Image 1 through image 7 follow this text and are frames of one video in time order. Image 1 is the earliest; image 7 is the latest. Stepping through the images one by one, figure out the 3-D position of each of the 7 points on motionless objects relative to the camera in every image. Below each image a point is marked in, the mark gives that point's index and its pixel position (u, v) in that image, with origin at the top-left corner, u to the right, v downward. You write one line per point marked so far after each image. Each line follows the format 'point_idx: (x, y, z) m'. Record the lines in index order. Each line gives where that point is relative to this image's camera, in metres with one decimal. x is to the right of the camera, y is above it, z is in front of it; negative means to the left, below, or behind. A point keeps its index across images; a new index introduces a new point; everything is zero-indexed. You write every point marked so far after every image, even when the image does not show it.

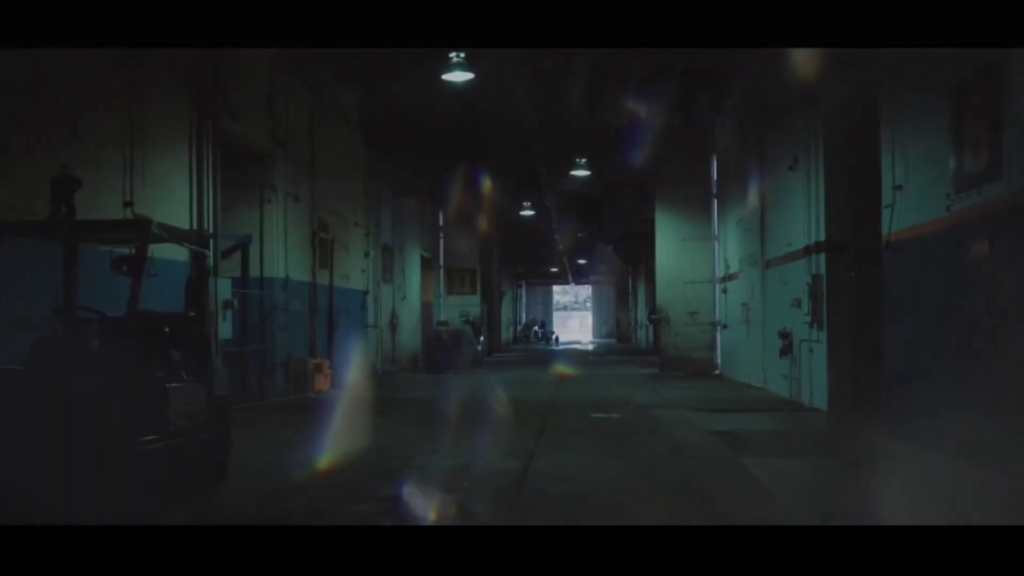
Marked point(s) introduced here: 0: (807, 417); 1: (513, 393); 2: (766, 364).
0: (+4.0, -1.7, +12.4) m
1: (0.0, -2.1, +18.4) m
2: (+4.5, -1.3, +16.0) m
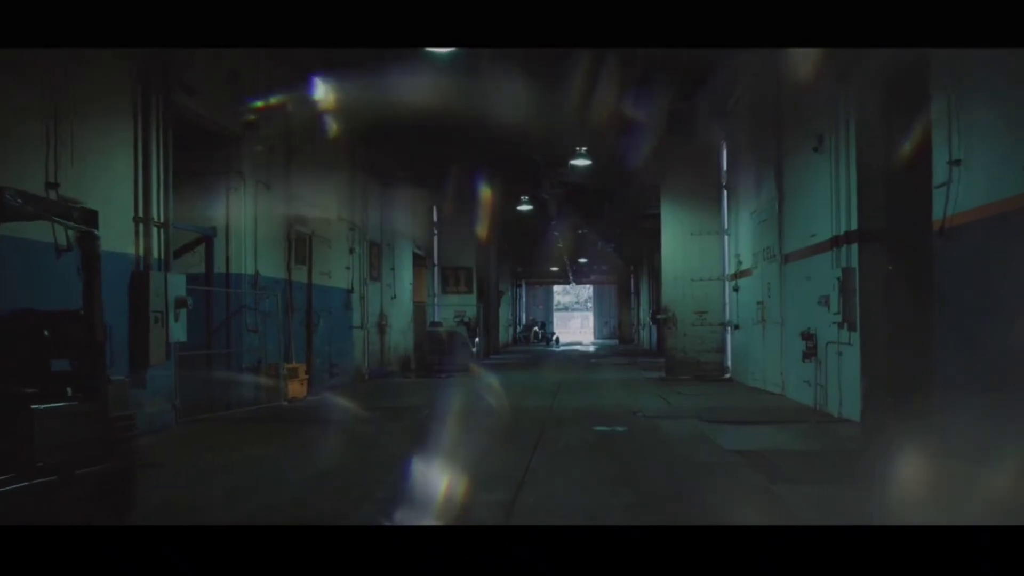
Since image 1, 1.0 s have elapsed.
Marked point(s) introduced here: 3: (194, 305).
0: (+3.9, -1.7, +11.0) m
1: (-0.1, -2.0, +16.9) m
2: (+4.4, -1.3, +14.6) m
3: (-4.7, -0.3, +13.4) m
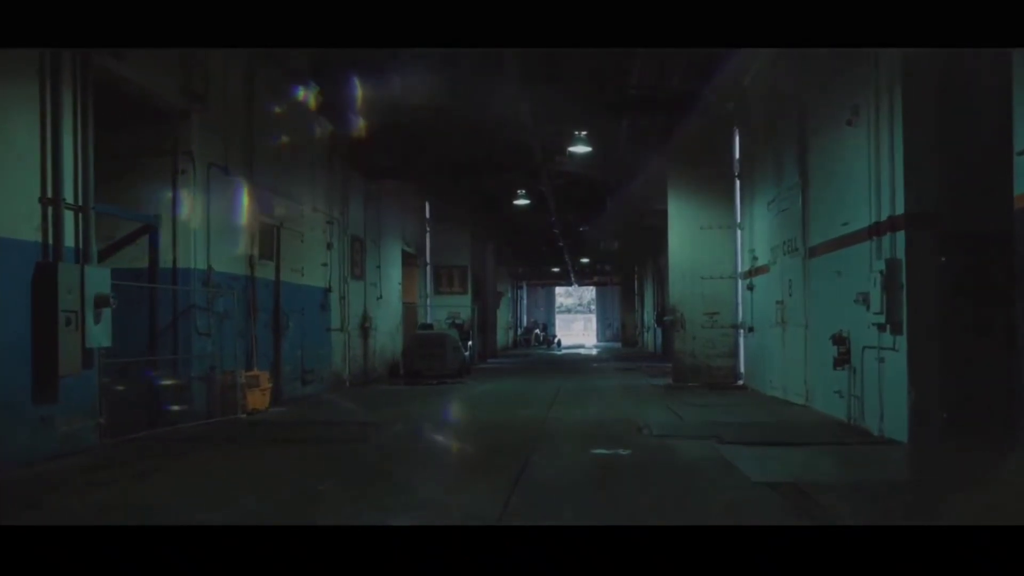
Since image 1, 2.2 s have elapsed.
0: (+3.7, -1.6, +9.3) m
1: (-0.2, -2.0, +15.2) m
2: (+4.2, -1.3, +12.9) m
3: (-4.9, -0.2, +11.8) m
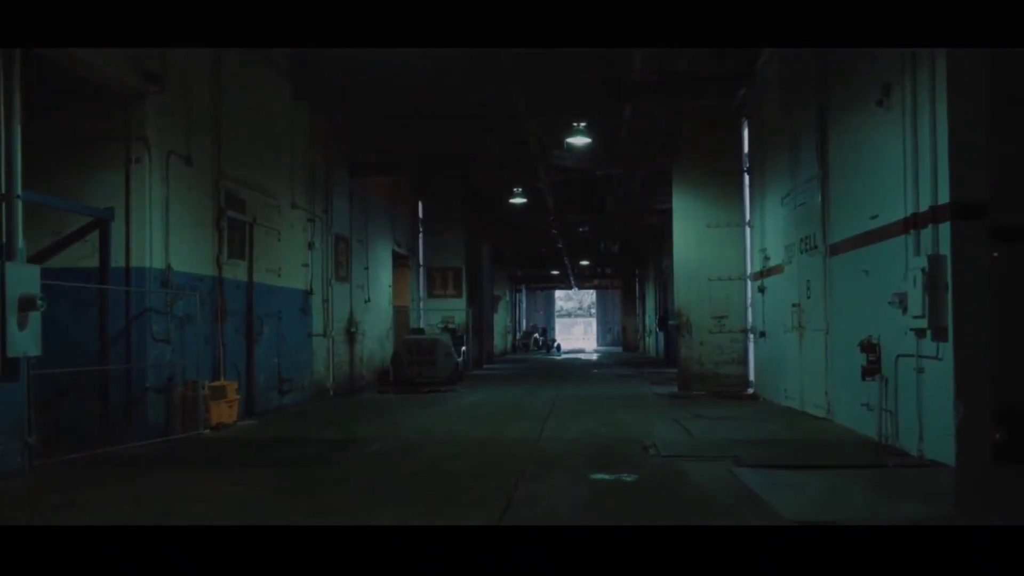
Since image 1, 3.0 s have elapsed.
0: (+3.6, -1.6, +8.1) m
1: (-0.3, -2.0, +14.0) m
2: (+4.1, -1.3, +11.7) m
3: (-5.0, -0.2, +10.6) m
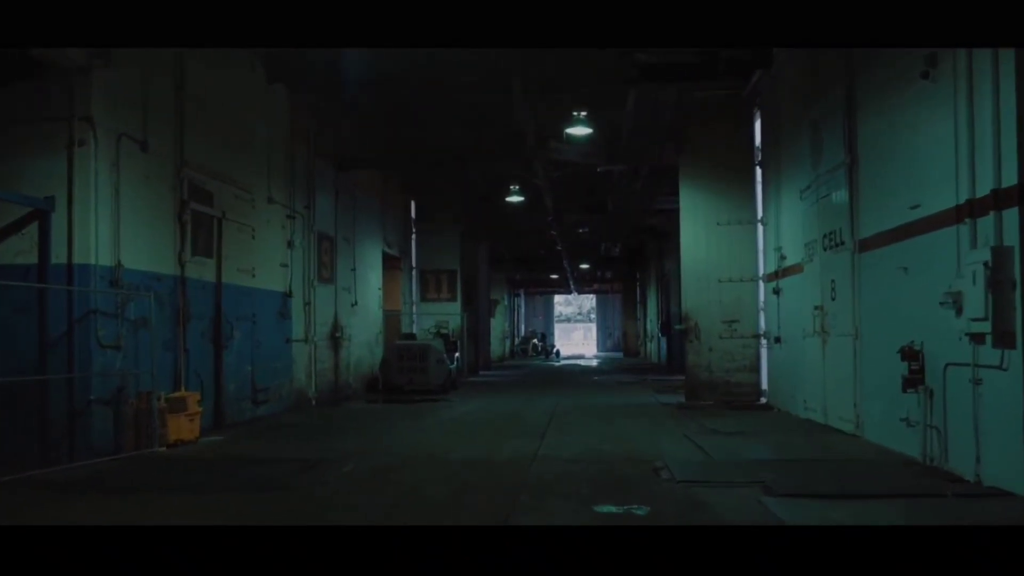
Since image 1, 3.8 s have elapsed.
0: (+3.5, -1.6, +6.8) m
1: (-0.4, -2.0, +12.8) m
2: (+4.0, -1.3, +10.4) m
3: (-5.0, -0.2, +9.4) m
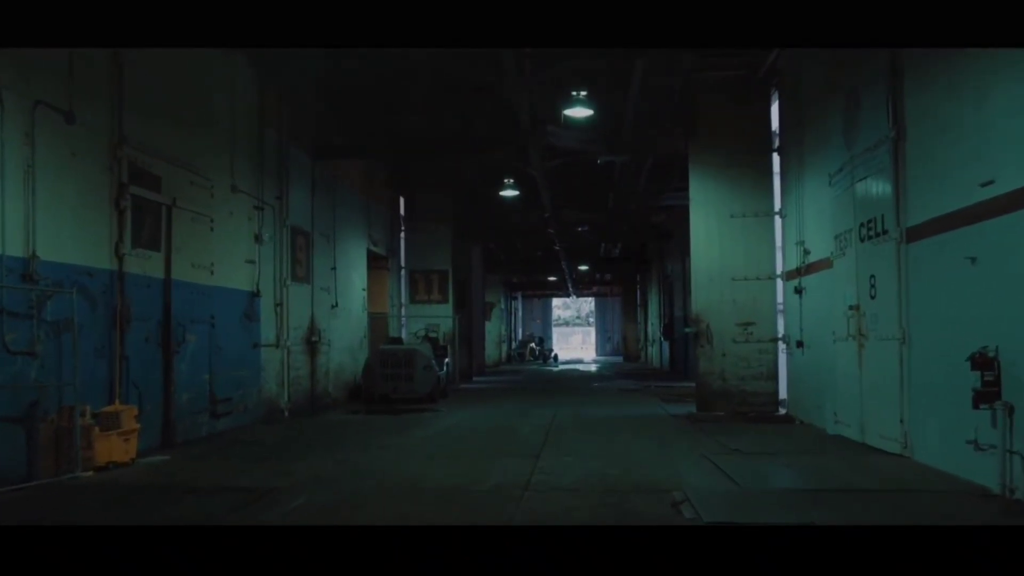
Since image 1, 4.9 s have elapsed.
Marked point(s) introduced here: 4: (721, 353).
0: (+3.4, -1.6, +5.3) m
1: (-0.5, -2.0, +11.2) m
2: (+3.9, -1.2, +8.9) m
3: (-5.1, -0.2, +7.8) m
4: (+3.4, -1.1, +15.1) m
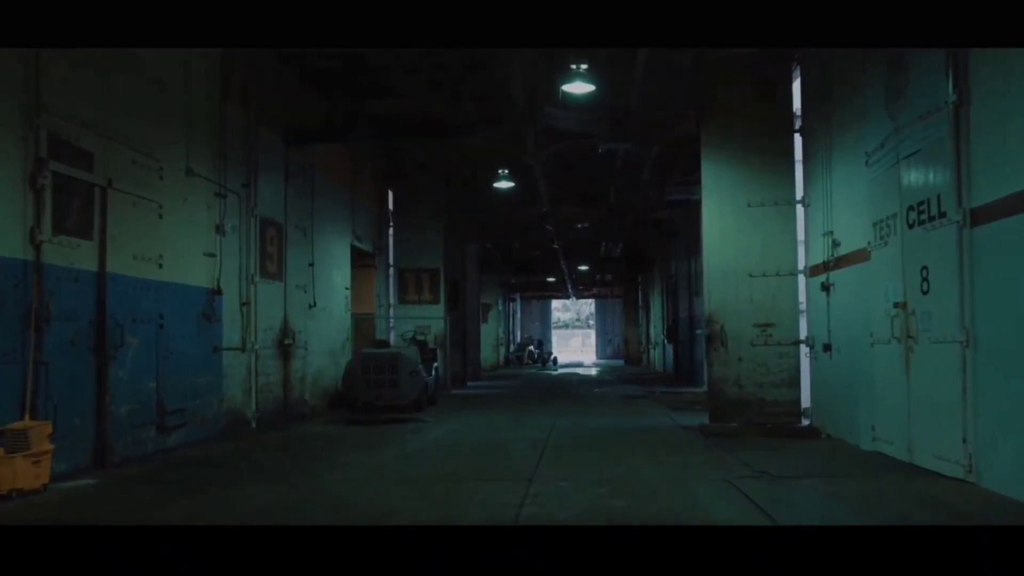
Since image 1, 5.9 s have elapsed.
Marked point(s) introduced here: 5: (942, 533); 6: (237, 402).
0: (+3.3, -1.5, +3.8) m
1: (-0.6, -1.9, +9.7) m
2: (+3.8, -1.2, +7.4) m
3: (-5.3, -0.1, +6.3) m
4: (+3.3, -1.0, +13.6) m
5: (+2.9, -1.6, +6.3) m
6: (-3.9, -1.6, +13.2) m
